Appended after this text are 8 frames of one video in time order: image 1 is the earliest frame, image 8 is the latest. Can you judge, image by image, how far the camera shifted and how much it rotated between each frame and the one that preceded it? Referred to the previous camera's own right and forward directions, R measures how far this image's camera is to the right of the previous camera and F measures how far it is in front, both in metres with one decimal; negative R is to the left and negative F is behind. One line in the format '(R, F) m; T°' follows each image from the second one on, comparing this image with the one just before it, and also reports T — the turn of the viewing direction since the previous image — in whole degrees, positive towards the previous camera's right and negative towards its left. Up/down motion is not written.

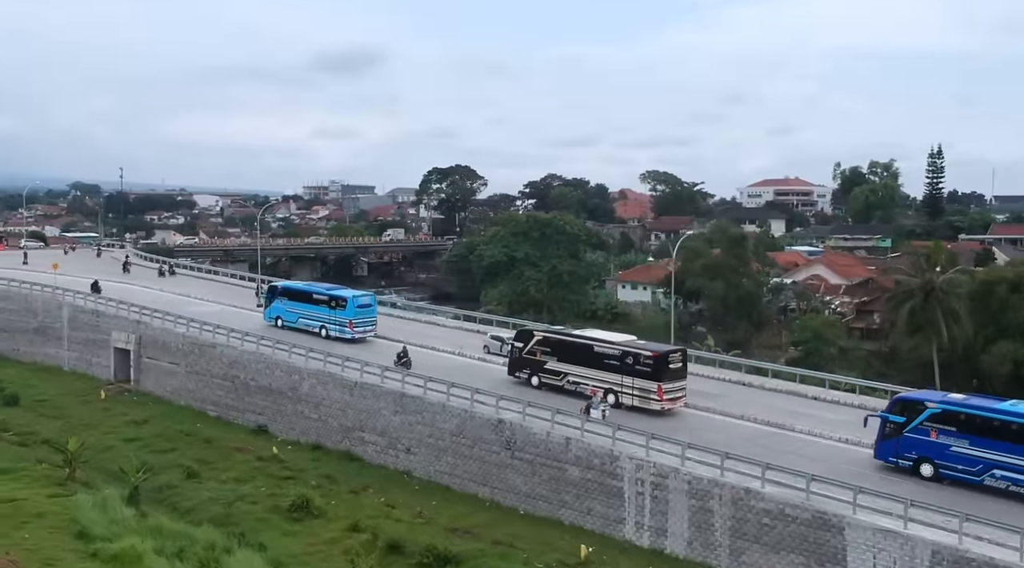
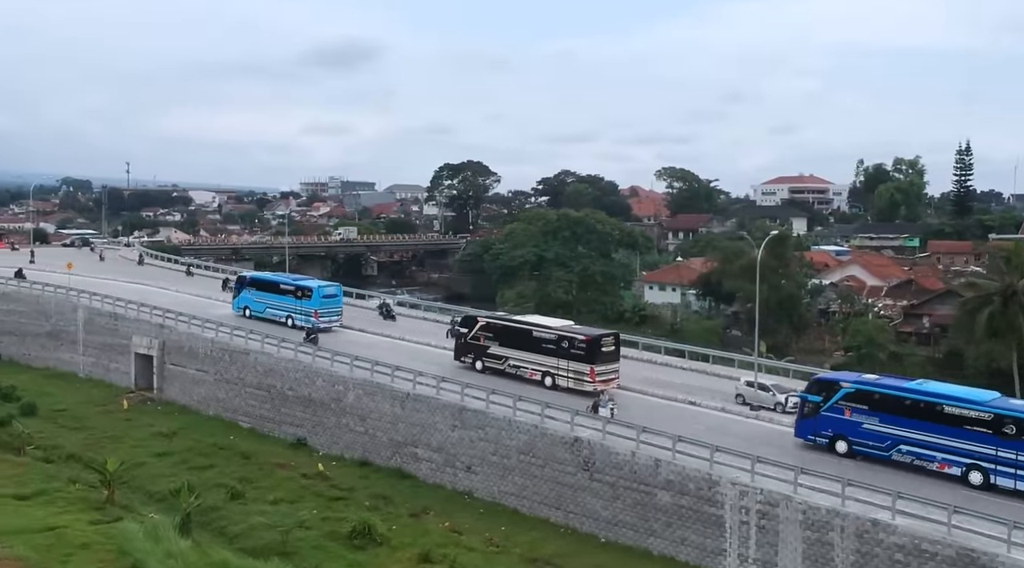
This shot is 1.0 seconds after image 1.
(-2.1, +2.0) m; +1°
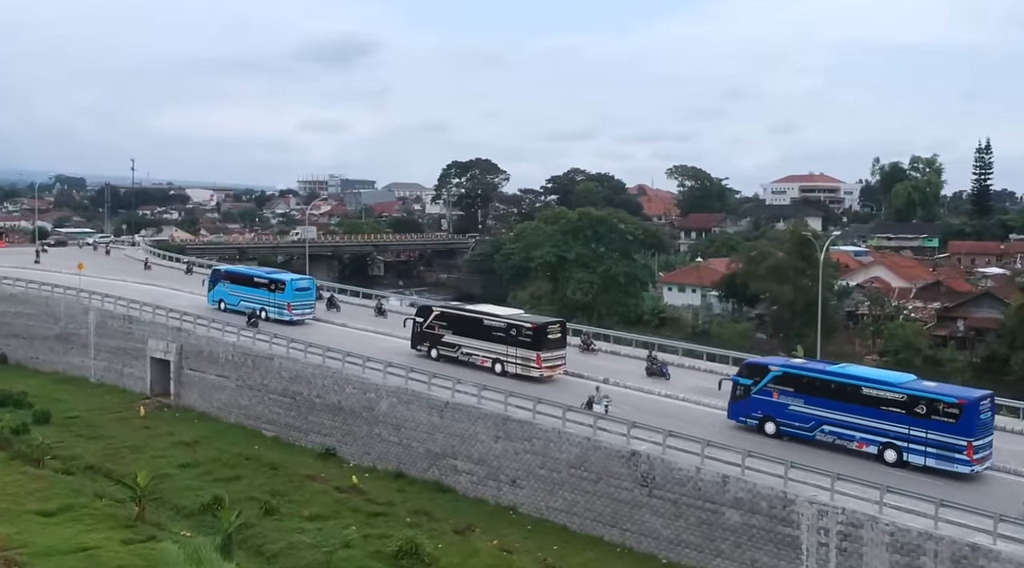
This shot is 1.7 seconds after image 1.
(-1.4, +1.3) m; 0°
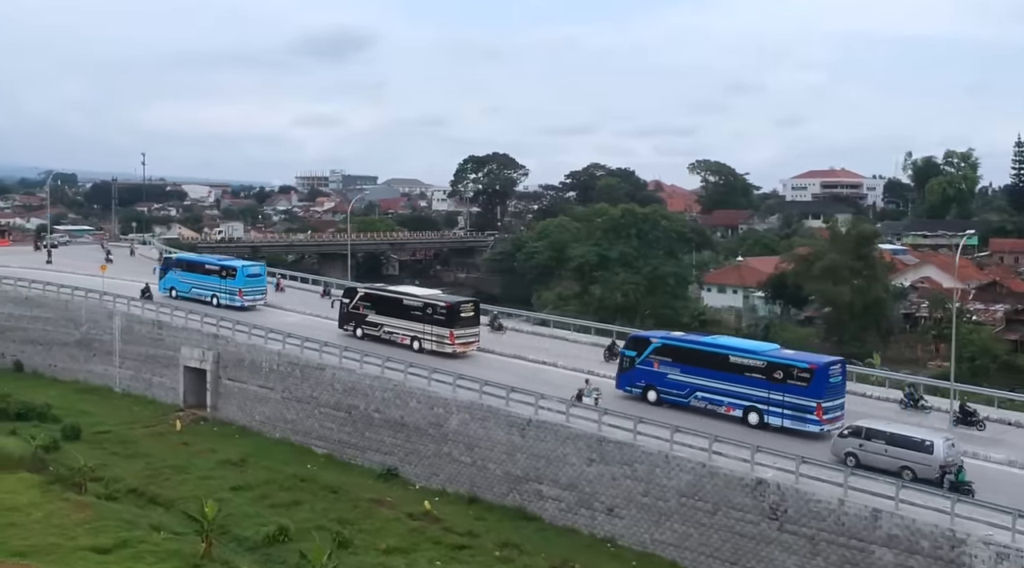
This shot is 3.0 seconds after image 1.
(-2.4, +2.4) m; +1°
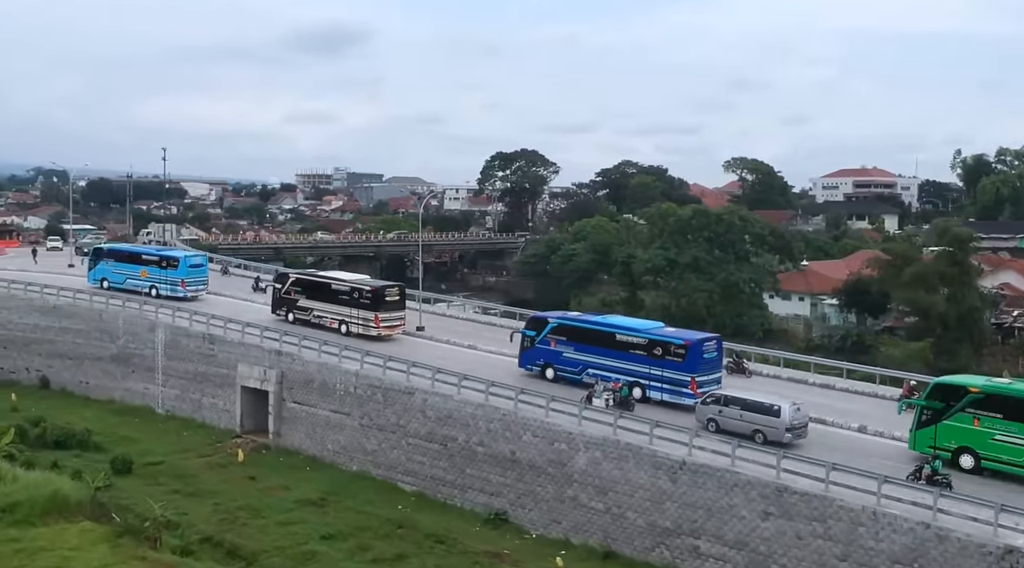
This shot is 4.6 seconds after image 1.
(-3.4, +3.6) m; +1°
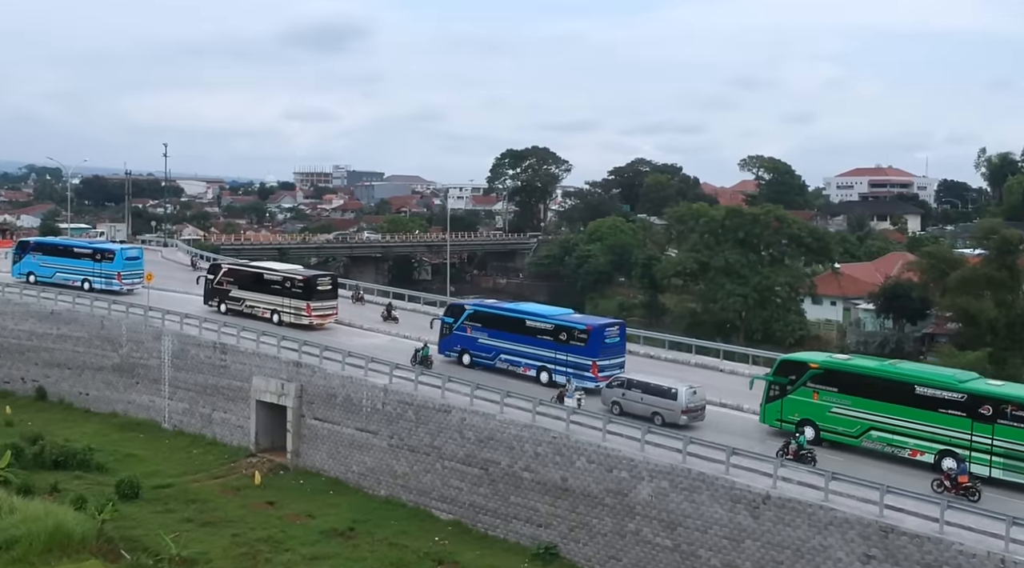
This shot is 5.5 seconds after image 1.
(-1.2, +2.3) m; 0°
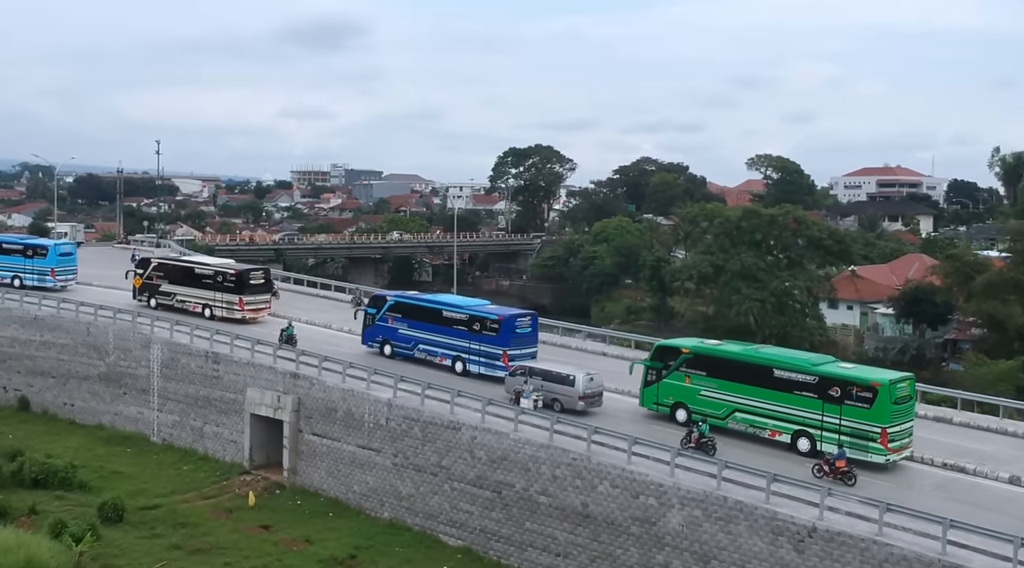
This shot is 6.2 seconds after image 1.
(-0.4, +1.7) m; 0°
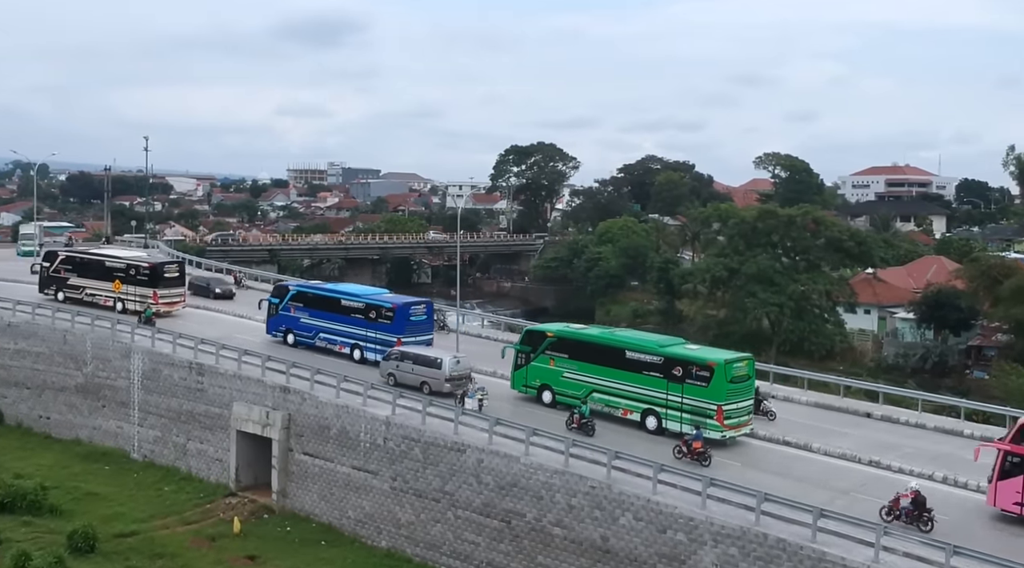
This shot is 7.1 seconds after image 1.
(-0.2, +1.9) m; 0°
